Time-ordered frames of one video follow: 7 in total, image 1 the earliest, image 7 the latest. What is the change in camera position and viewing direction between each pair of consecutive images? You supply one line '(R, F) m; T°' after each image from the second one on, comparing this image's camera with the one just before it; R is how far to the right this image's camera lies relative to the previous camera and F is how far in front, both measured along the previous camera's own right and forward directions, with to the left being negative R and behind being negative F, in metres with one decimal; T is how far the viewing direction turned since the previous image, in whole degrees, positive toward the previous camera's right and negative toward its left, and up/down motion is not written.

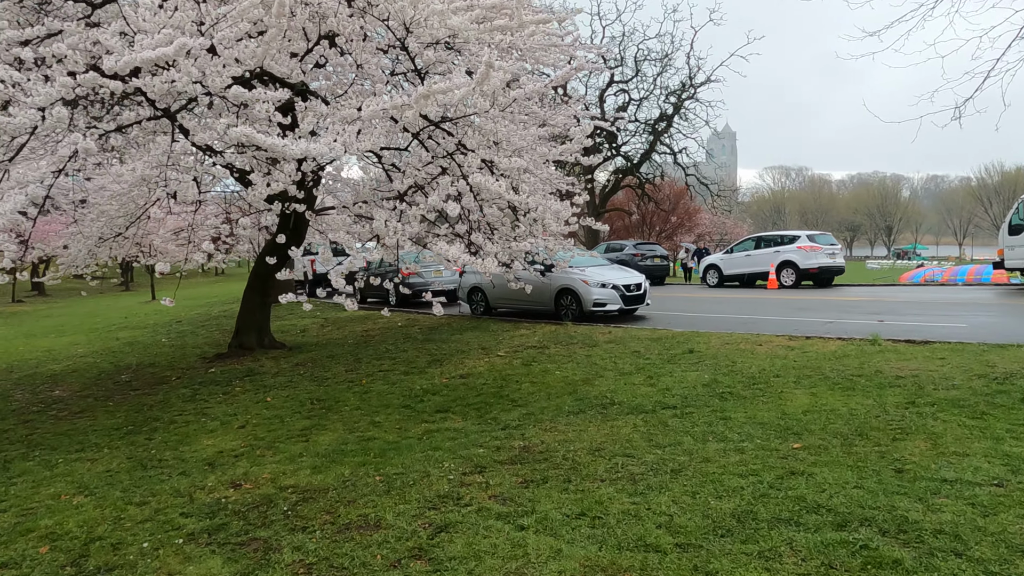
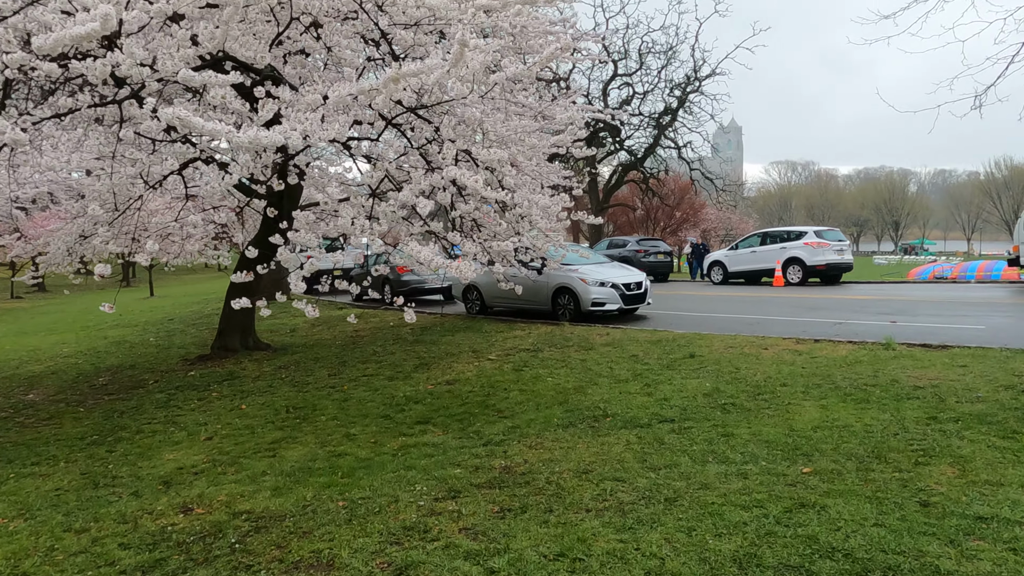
(+0.2, +0.5) m; 0°
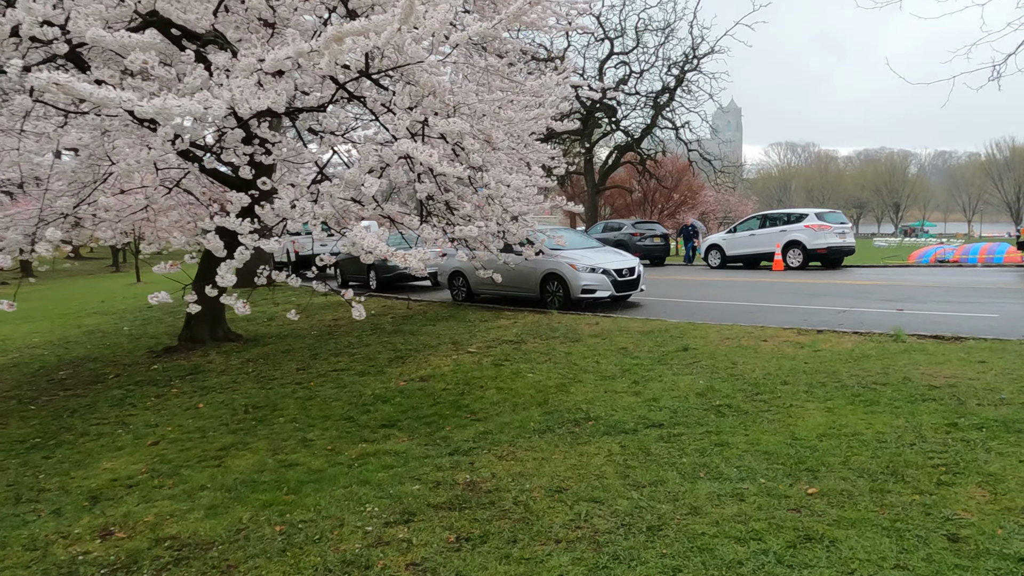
(+0.2, +0.6) m; 0°
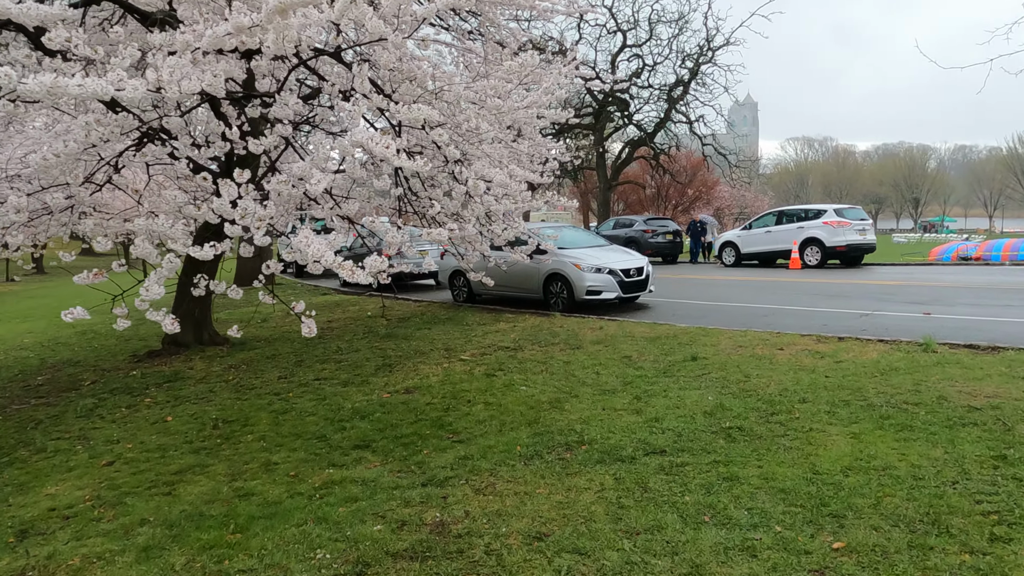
(+0.2, +0.6) m; -1°
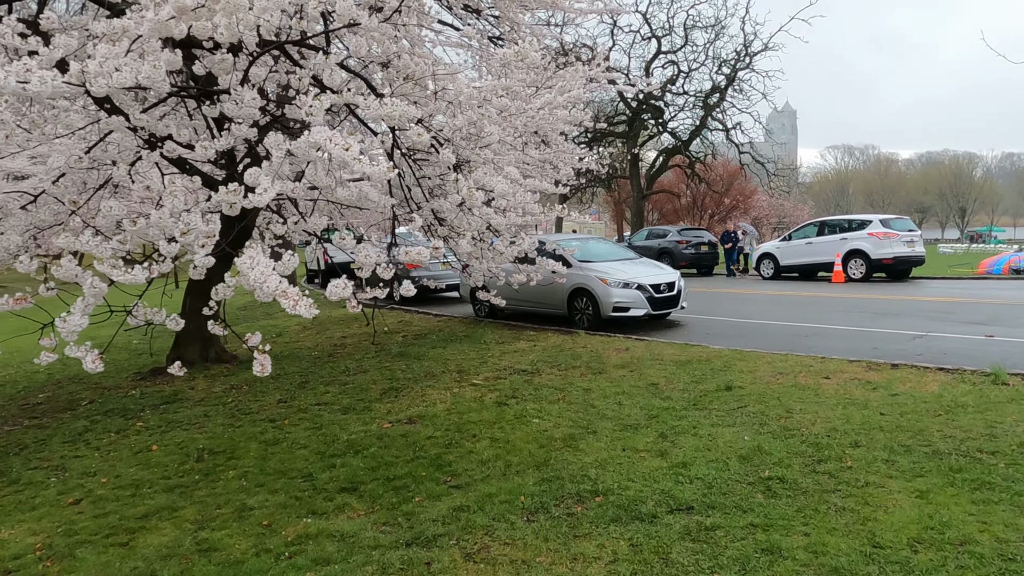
(+0.2, +0.6) m; -3°
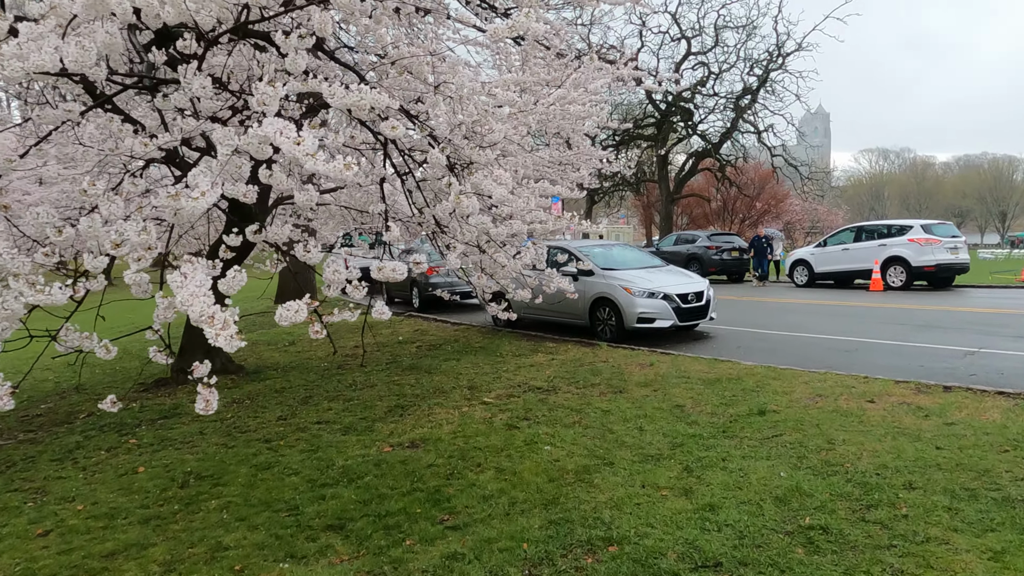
(+0.1, +0.5) m; -2°
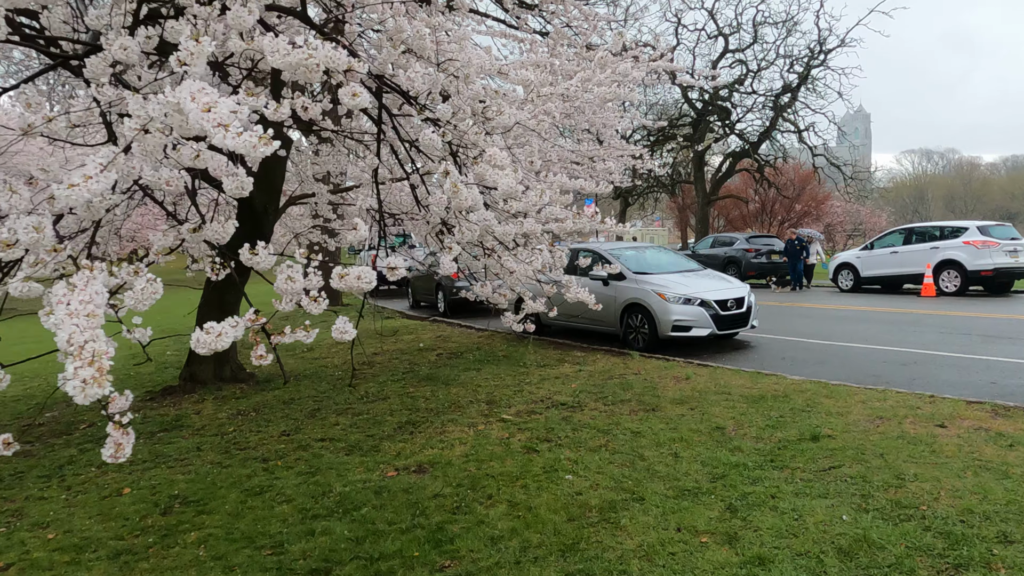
(+0.1, +0.6) m; -3°
